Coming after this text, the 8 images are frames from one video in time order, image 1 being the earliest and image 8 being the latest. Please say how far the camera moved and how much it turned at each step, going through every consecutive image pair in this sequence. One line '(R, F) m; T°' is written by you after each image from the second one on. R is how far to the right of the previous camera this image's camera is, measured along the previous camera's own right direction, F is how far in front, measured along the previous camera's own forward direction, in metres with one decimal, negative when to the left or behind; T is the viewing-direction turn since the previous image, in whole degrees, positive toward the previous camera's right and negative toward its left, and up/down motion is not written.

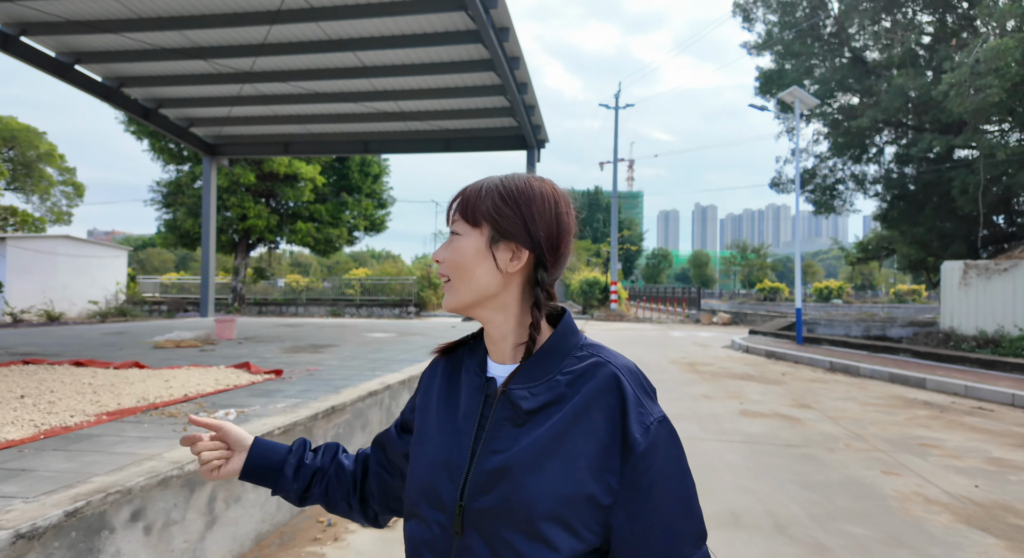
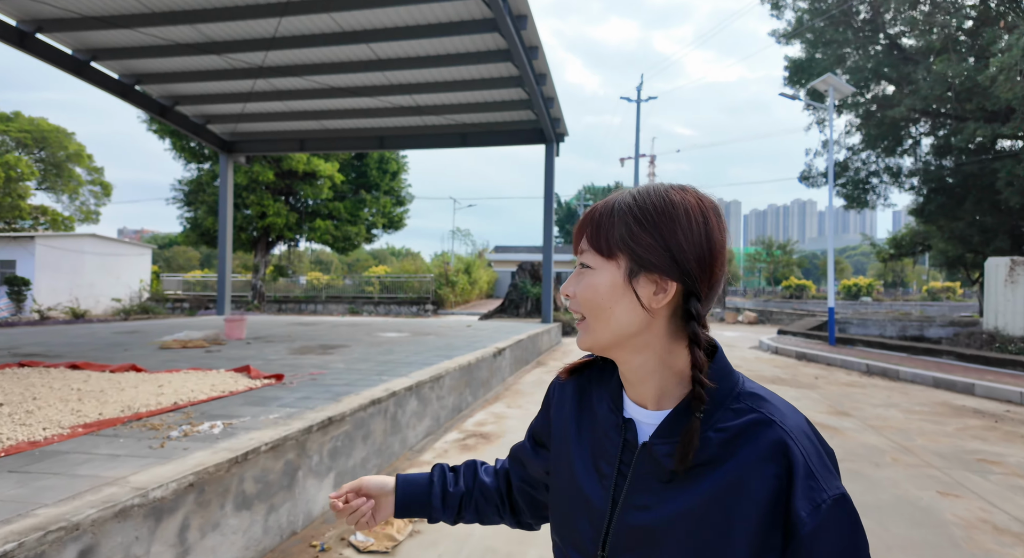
(0.0, +0.3) m; -2°
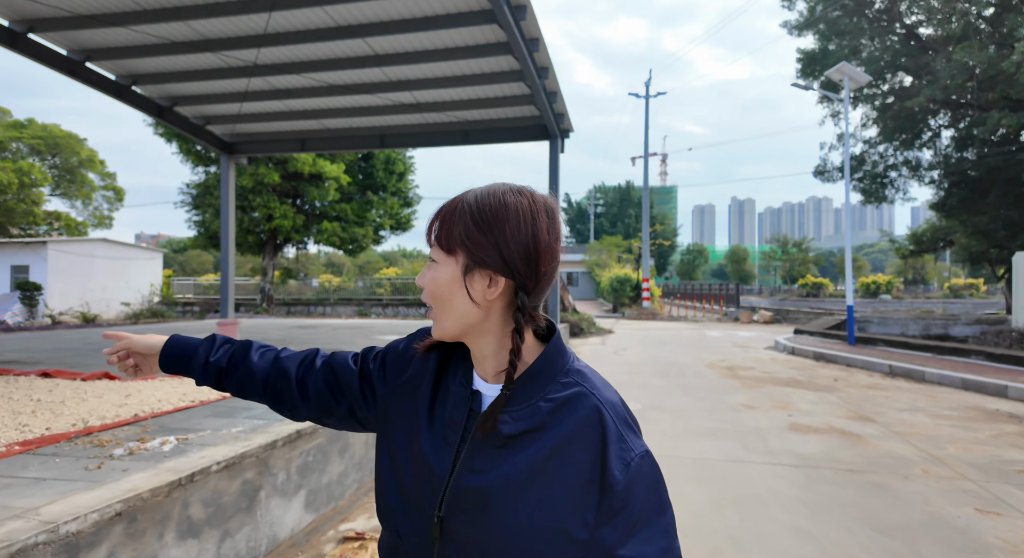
(+0.2, +0.3) m; -1°
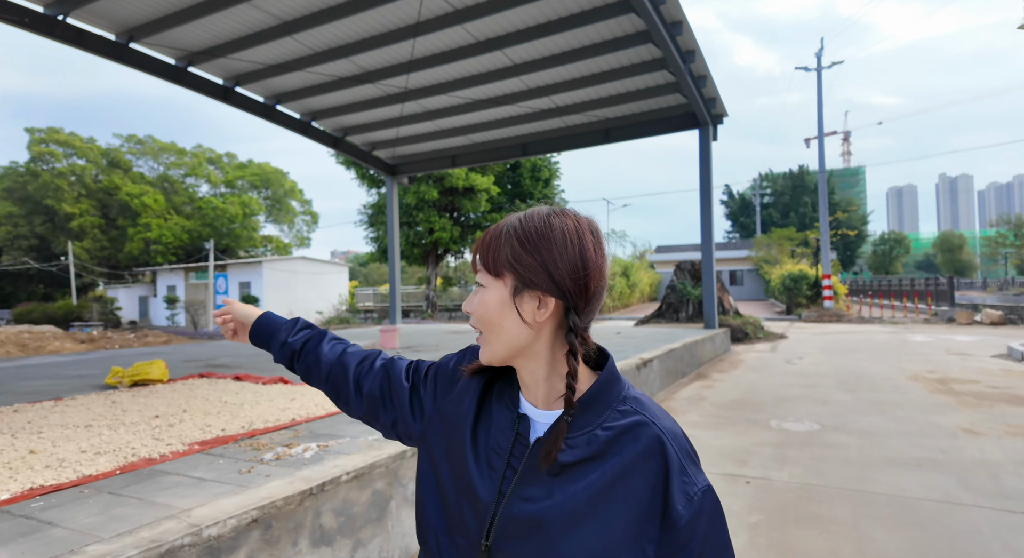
(+0.1, +0.3) m; -17°
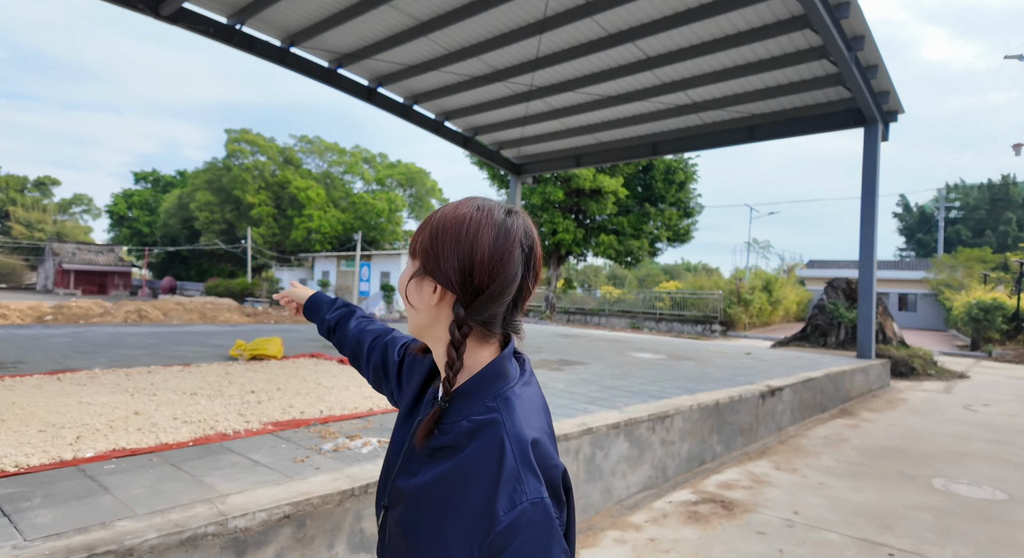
(+0.2, +0.3) m; -14°
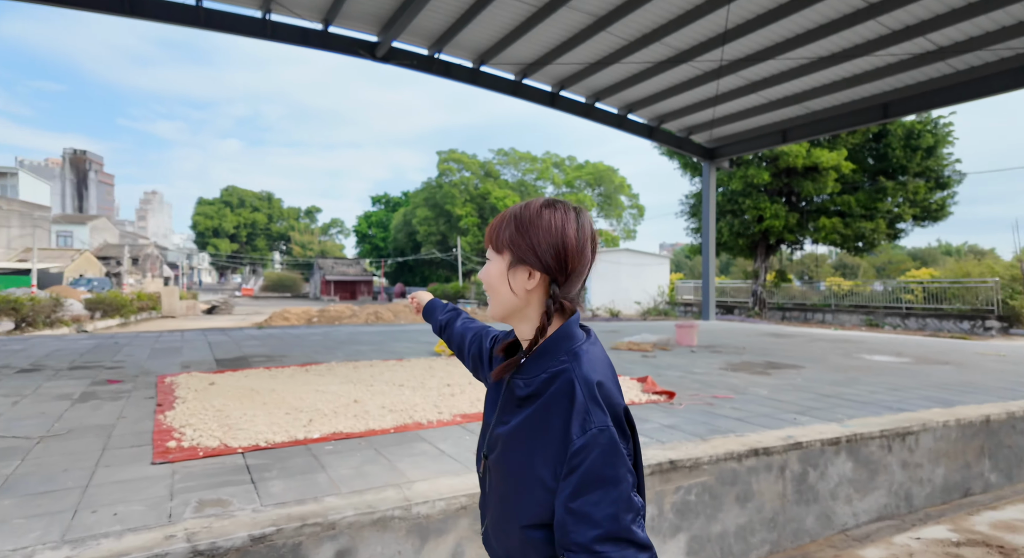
(+0.1, +0.1) m; -22°
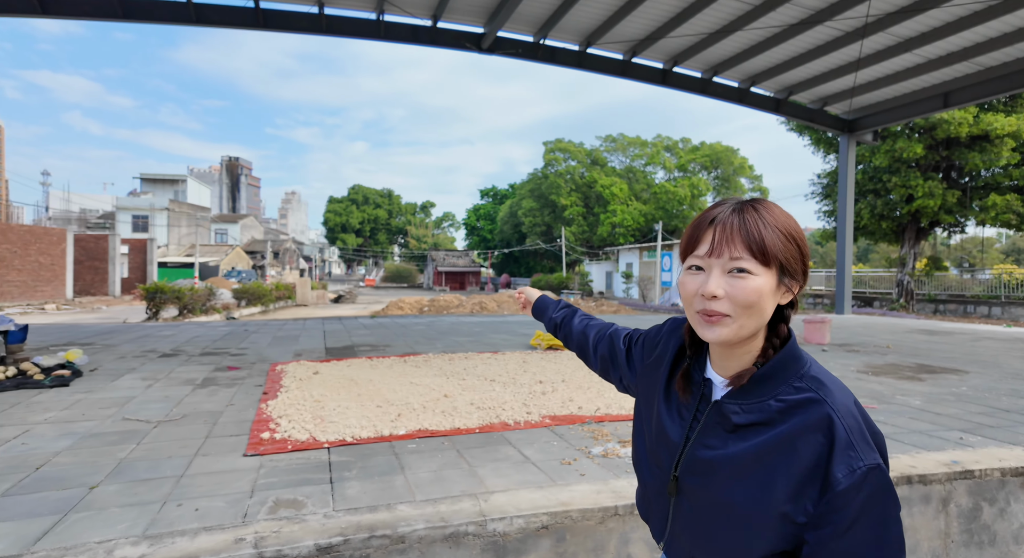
(+0.1, +0.3) m; -12°
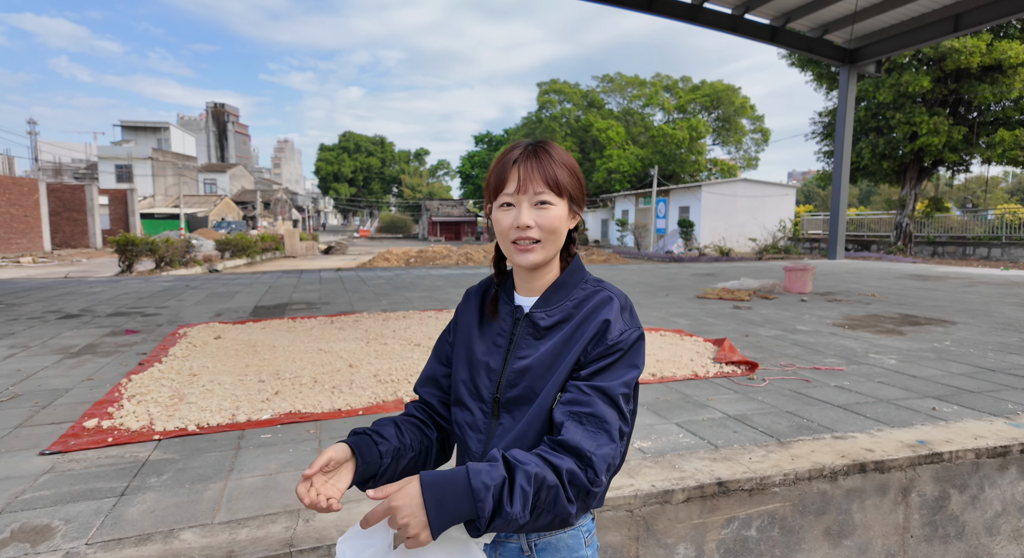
(+0.5, +0.5) m; 0°
